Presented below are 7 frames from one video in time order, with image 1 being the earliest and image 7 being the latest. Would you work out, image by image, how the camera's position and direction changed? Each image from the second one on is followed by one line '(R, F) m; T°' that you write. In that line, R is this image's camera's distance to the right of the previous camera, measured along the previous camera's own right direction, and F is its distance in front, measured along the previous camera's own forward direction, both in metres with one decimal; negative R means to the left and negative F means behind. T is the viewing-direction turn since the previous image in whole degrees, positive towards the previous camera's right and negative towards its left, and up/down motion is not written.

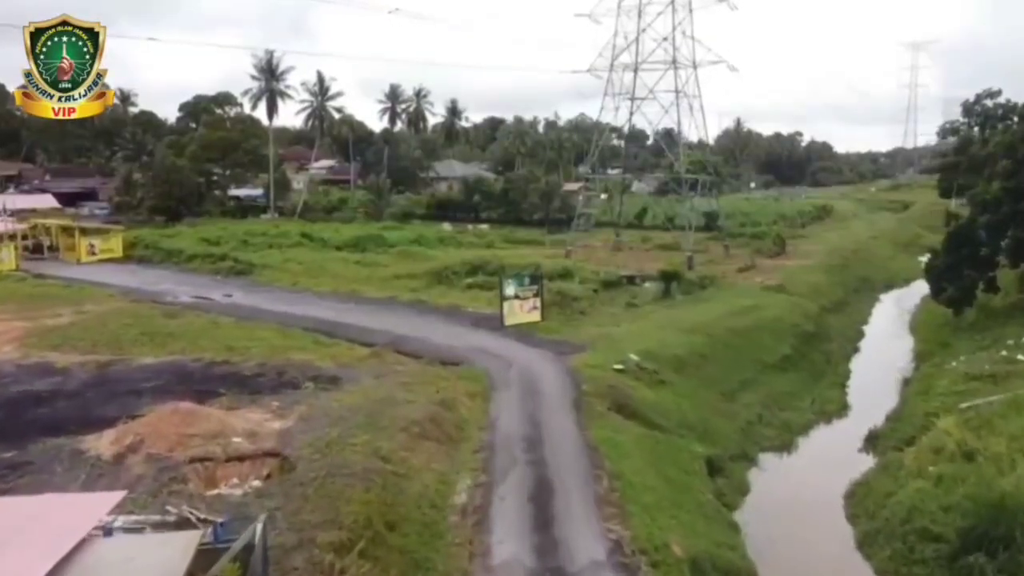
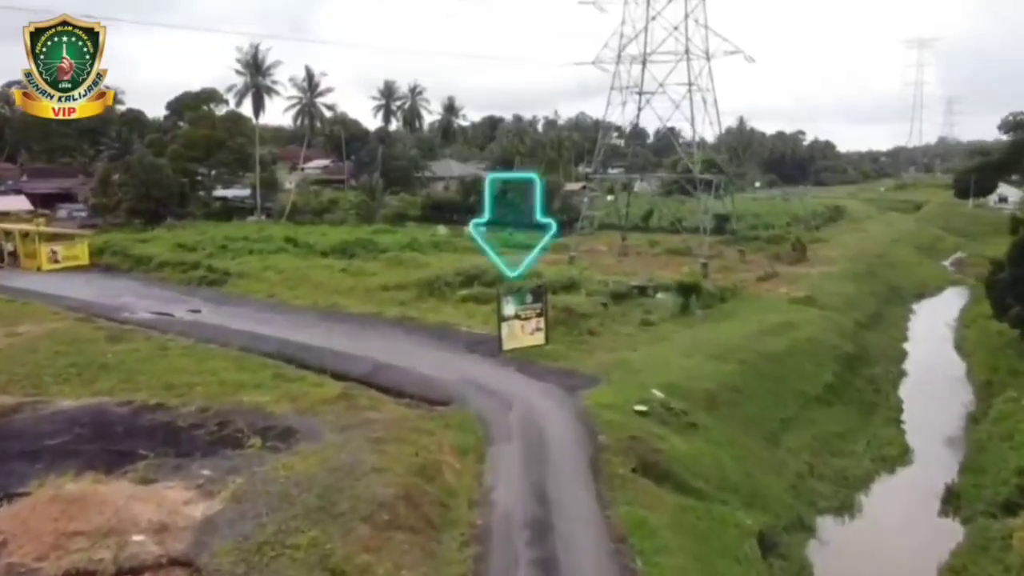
(0.0, +4.0) m; 0°
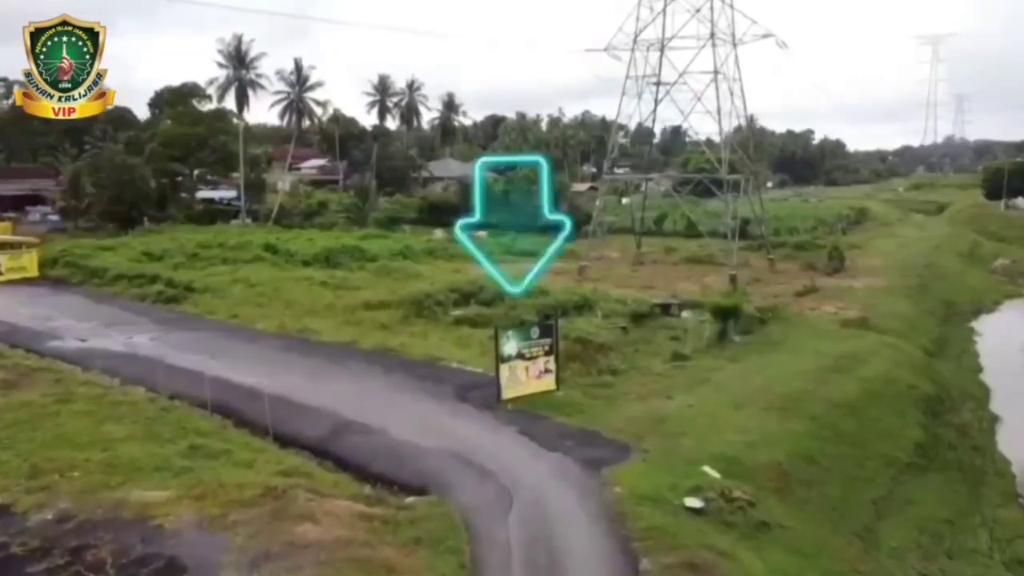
(0.0, +5.5) m; 0°
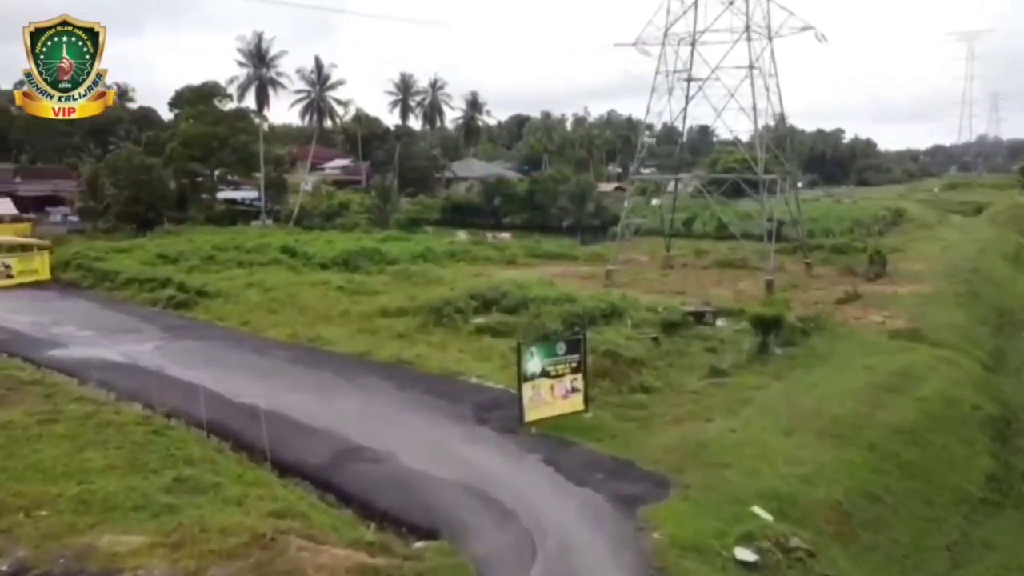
(0.0, +1.8) m; -2°
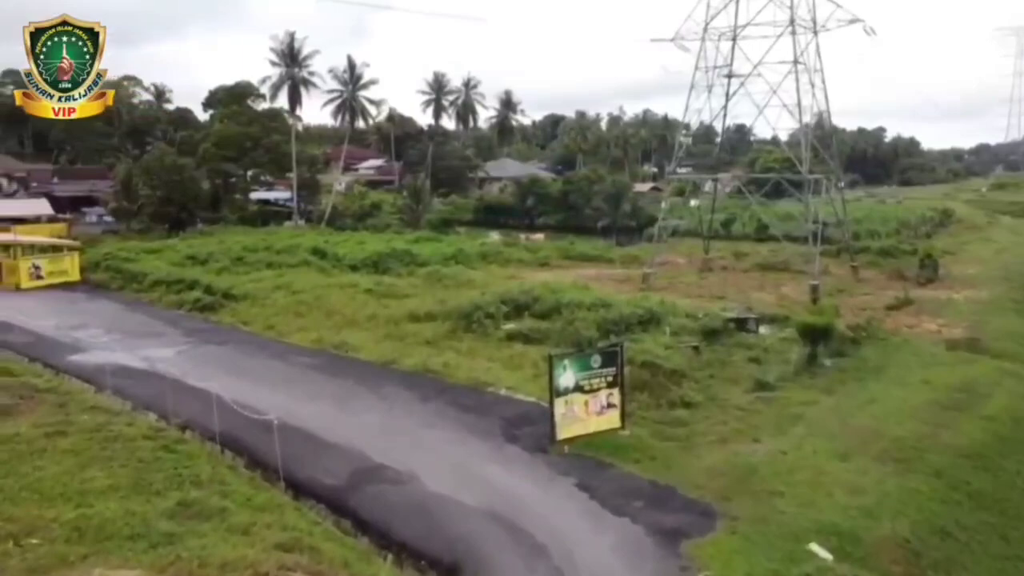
(+0.1, +1.2) m; -2°
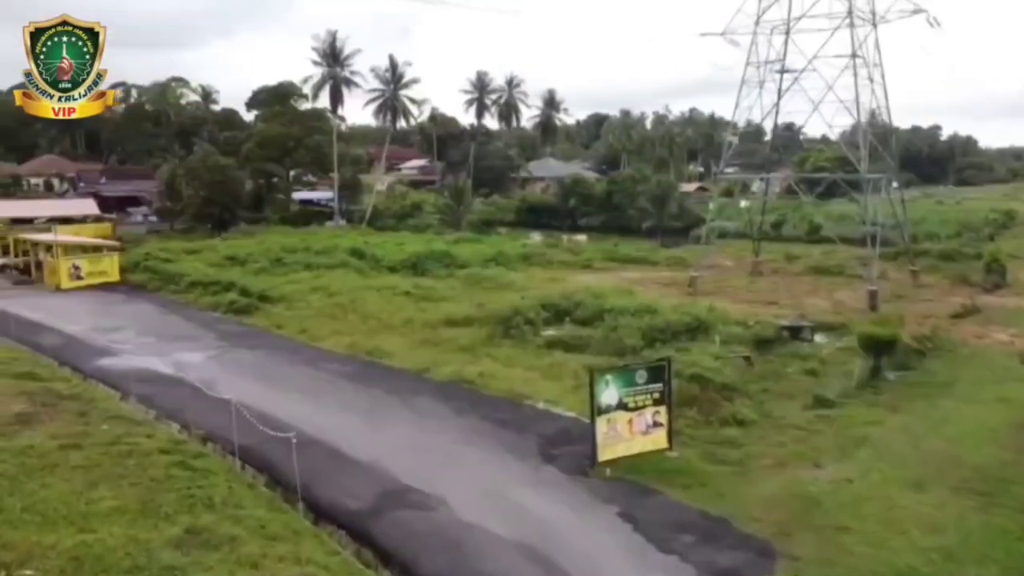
(+0.1, +1.2) m; -3°
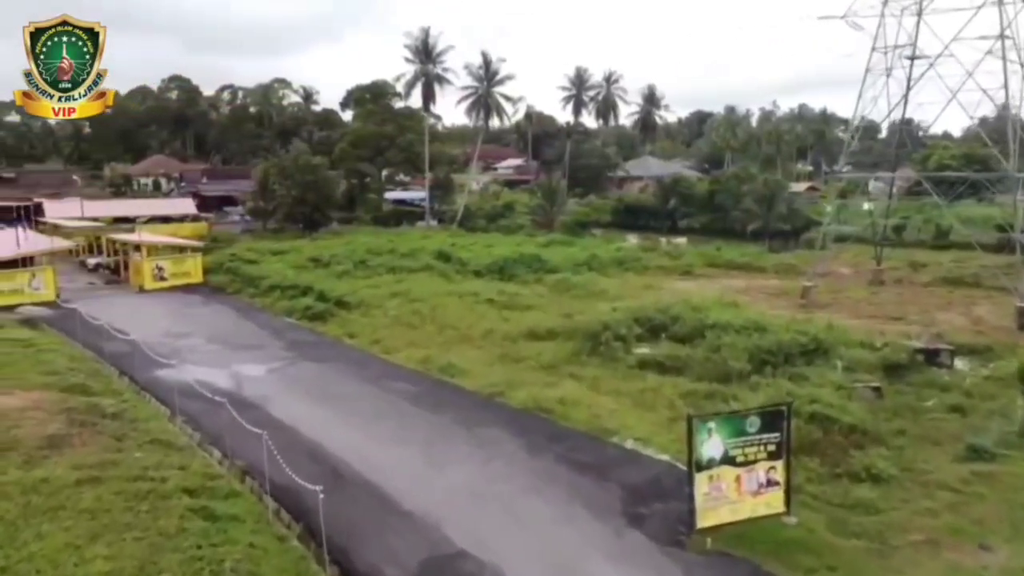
(+0.2, +2.7) m; -6°
